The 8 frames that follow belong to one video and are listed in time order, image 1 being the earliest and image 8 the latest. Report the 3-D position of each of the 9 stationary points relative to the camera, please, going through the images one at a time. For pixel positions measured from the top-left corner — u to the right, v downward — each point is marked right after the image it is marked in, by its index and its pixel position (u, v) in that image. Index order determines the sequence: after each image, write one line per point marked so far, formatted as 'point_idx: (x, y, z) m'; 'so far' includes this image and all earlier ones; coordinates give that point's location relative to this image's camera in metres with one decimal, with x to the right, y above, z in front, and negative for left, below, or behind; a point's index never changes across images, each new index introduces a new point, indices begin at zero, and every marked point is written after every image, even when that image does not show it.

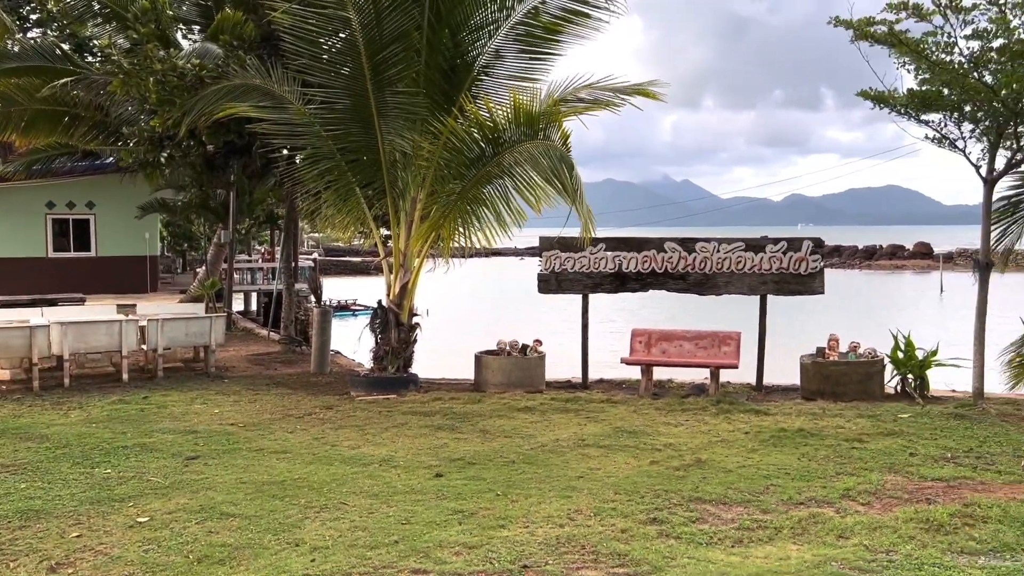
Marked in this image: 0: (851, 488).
0: (+2.1, -1.2, +5.2) m
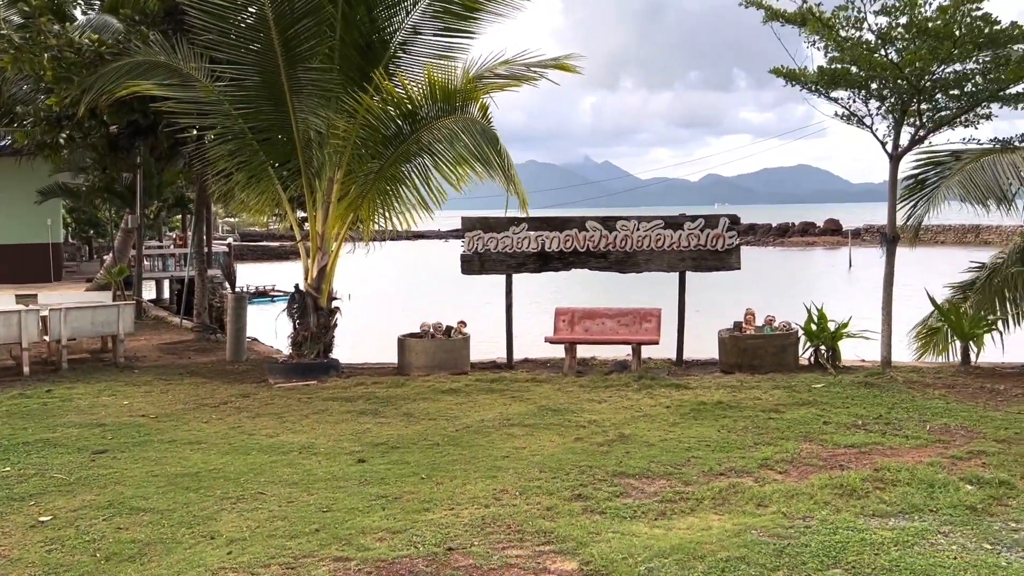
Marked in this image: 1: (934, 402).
0: (+1.6, -1.1, +5.3) m
1: (+3.4, -0.9, +6.8) m
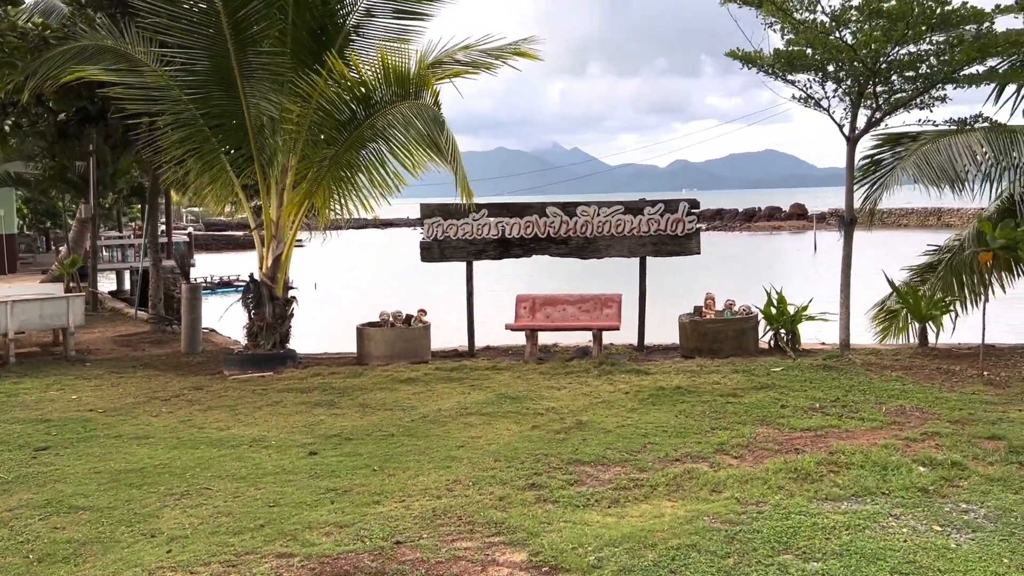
0: (+1.4, -1.0, +5.3) m
1: (+3.1, -0.8, +6.9) m
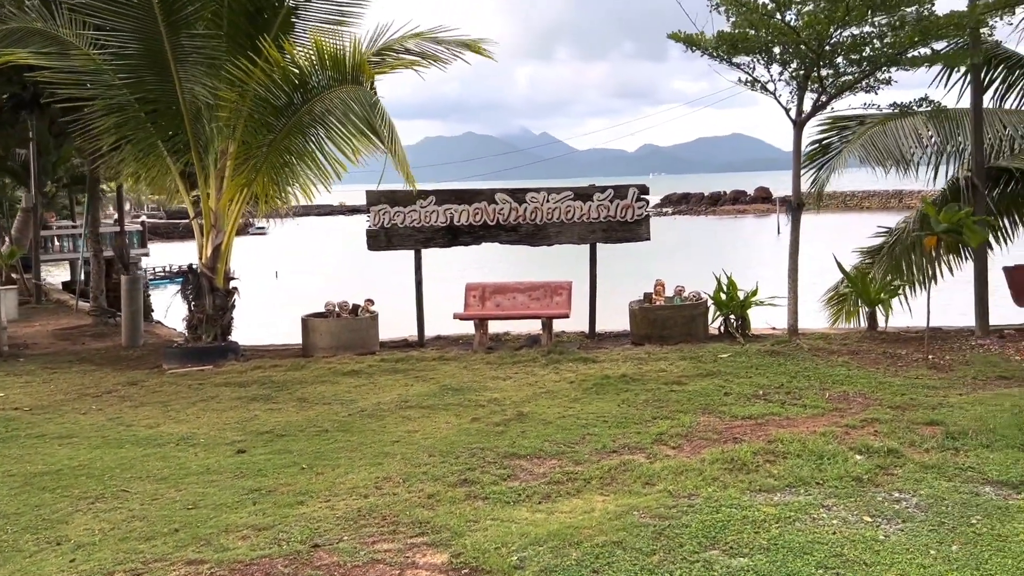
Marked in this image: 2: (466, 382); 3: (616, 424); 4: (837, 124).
0: (+1.0, -0.9, +5.2) m
1: (+2.6, -0.7, +6.8) m
2: (-0.4, -0.8, +6.7) m
3: (+0.7, -0.9, +5.4) m
4: (+3.2, +1.6, +8.3) m
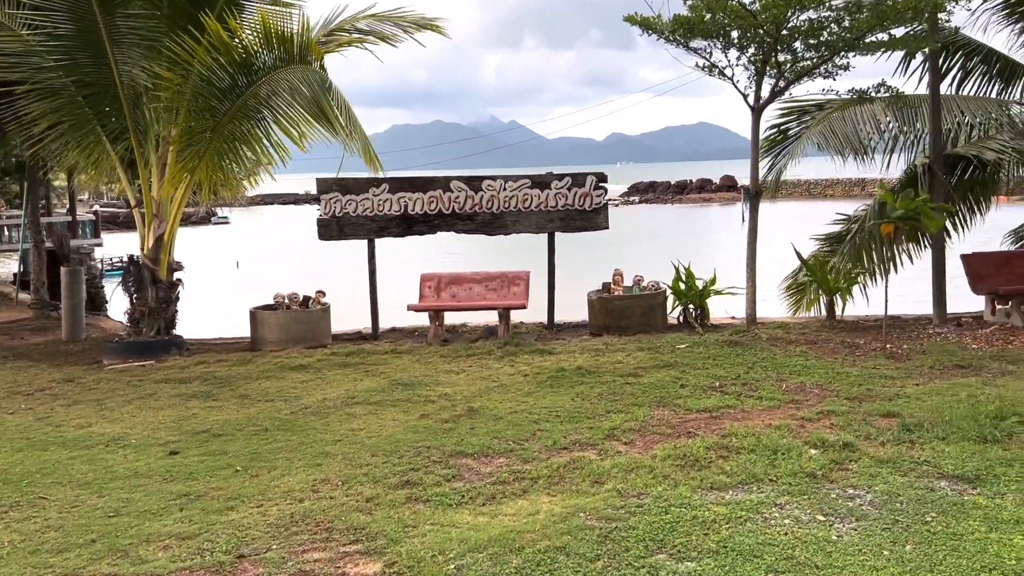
0: (+0.6, -0.8, +5.1) m
1: (+2.3, -0.6, +6.7) m
2: (-0.7, -0.7, +6.5) m
3: (+0.4, -0.8, +5.3) m
4: (+2.8, +1.7, +8.2) m
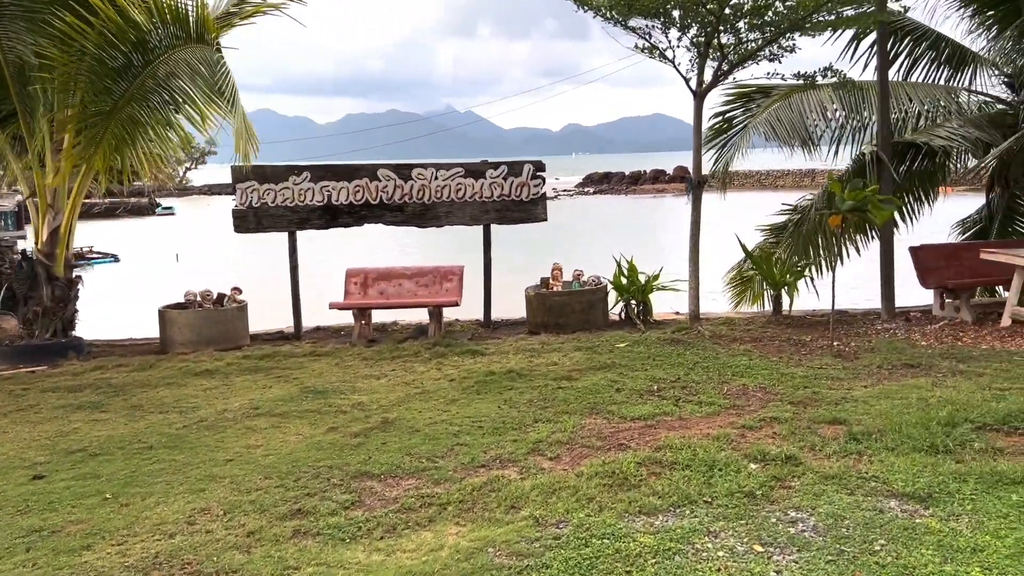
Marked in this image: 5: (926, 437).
0: (+0.2, -0.8, +4.6) m
1: (+1.7, -0.5, +6.4) m
2: (-1.3, -0.7, +6.0) m
3: (-0.1, -0.8, +4.8) m
4: (+2.1, +1.8, +7.8) m
5: (+2.1, -0.8, +4.4) m
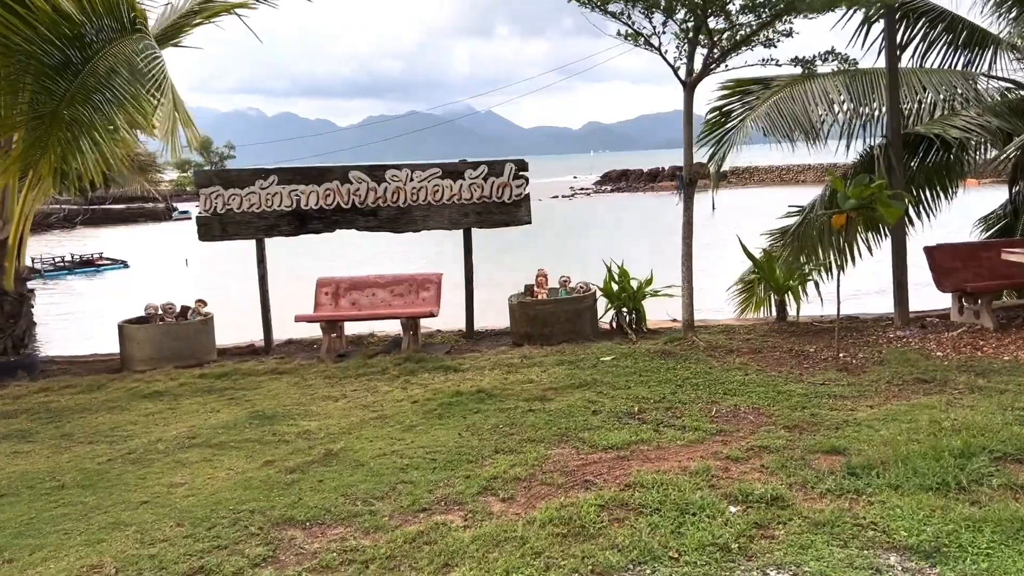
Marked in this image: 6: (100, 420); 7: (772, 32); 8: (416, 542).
0: (-0.1, -0.9, +4.1) m
1: (+1.5, -0.6, +5.8) m
2: (-1.5, -0.8, +5.5) m
3: (-0.3, -0.9, +4.3) m
4: (+2.0, +1.7, +7.2) m
5: (+1.9, -0.8, +3.8) m
6: (-2.6, -0.8, +5.3) m
7: (+1.9, +1.9, +6.2) m
8: (-0.4, -1.0, +3.4) m
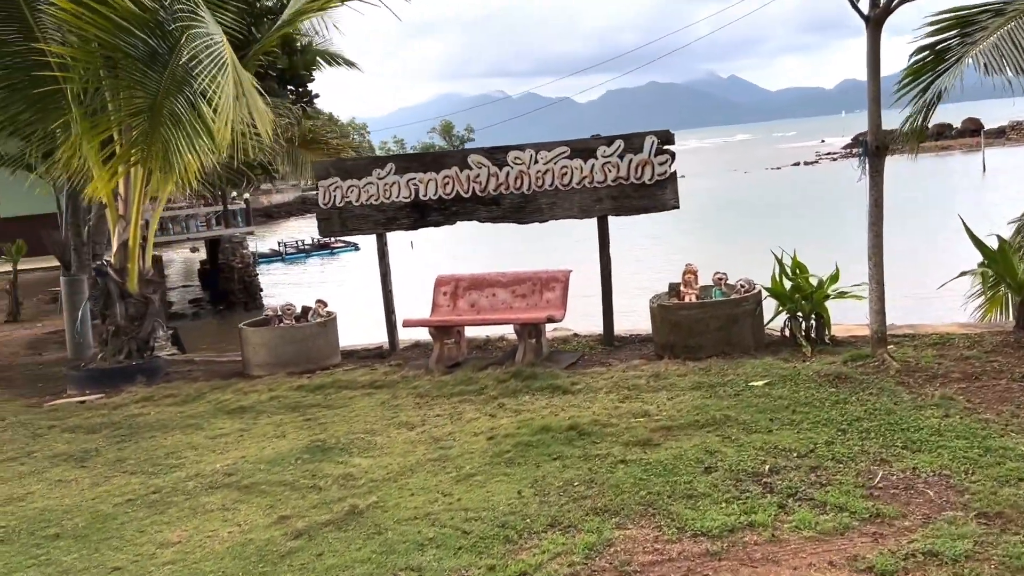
0: (+0.1, -1.0, +3.0) m
1: (+2.1, -0.6, +4.2) m
2: (-0.9, -0.8, +4.8) m
3: (-0.1, -1.0, +3.3) m
4: (+2.9, +1.7, +5.4) m
5: (+1.9, -0.9, +2.2) m
6: (-2.0, -0.9, +4.9) m
7: (+2.5, +1.9, +4.4) m
8: (-0.4, -1.2, +2.5) m
